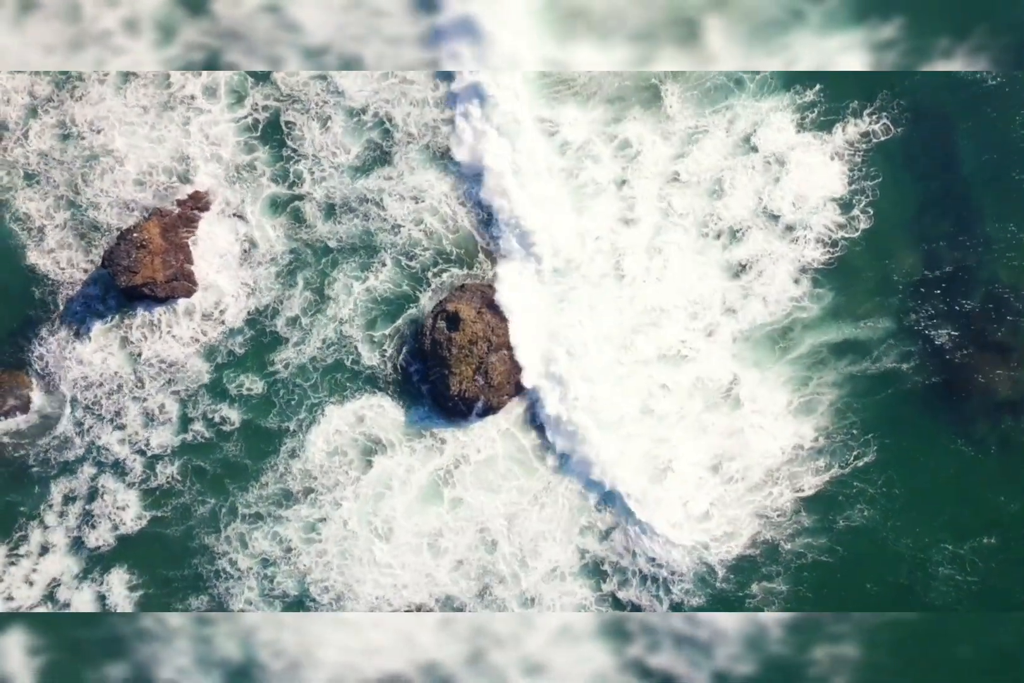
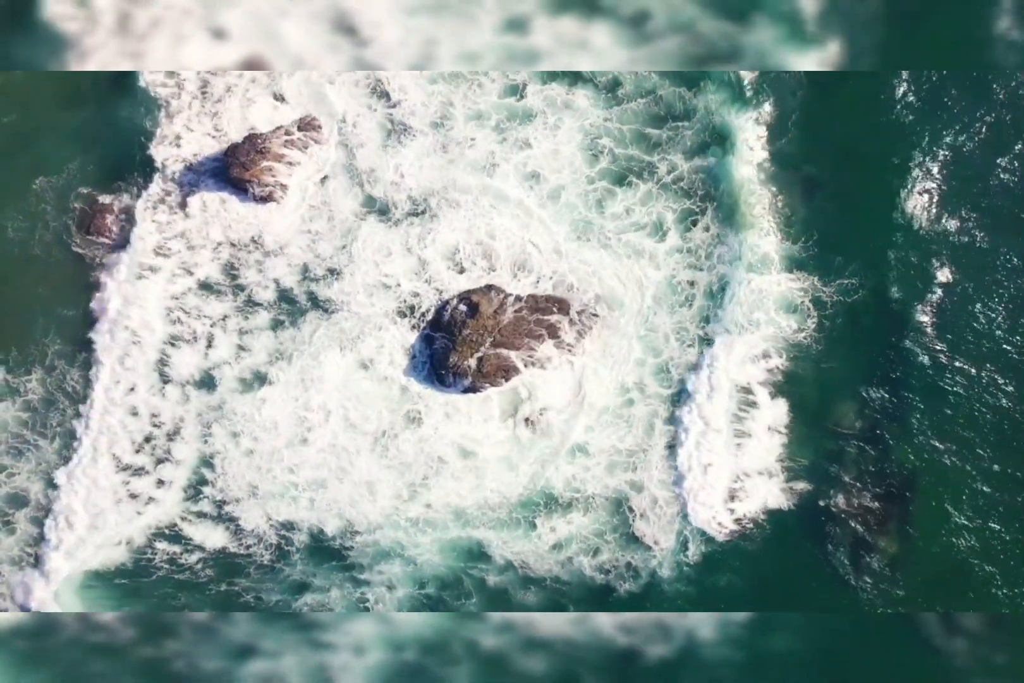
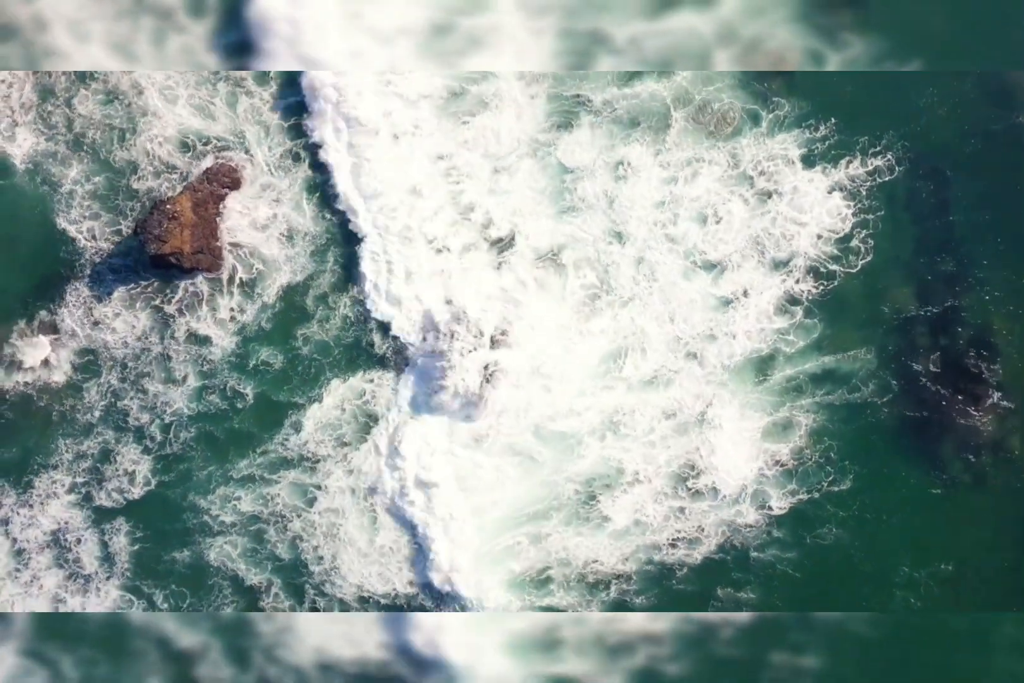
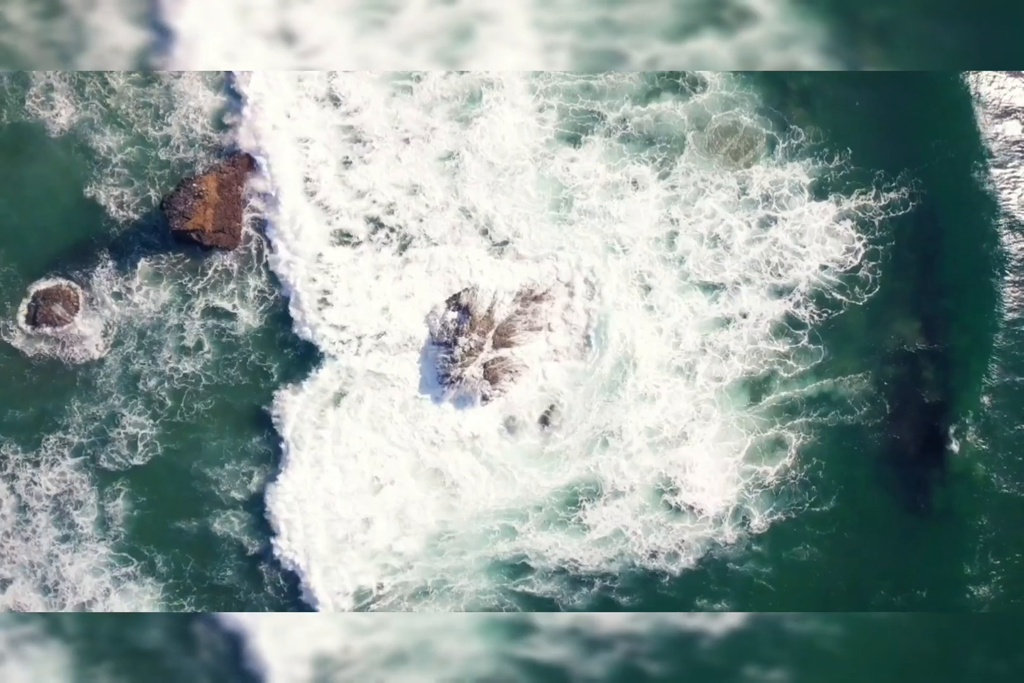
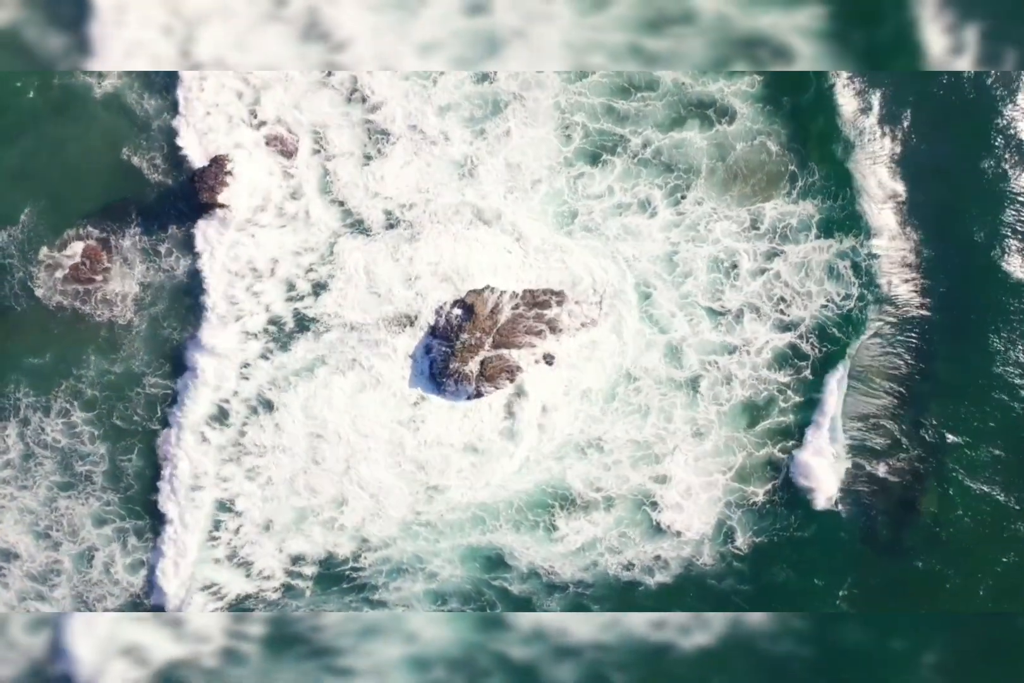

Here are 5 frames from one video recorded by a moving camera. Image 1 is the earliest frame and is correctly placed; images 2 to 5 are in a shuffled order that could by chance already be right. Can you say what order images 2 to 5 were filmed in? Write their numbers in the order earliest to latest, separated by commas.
3, 4, 5, 2
